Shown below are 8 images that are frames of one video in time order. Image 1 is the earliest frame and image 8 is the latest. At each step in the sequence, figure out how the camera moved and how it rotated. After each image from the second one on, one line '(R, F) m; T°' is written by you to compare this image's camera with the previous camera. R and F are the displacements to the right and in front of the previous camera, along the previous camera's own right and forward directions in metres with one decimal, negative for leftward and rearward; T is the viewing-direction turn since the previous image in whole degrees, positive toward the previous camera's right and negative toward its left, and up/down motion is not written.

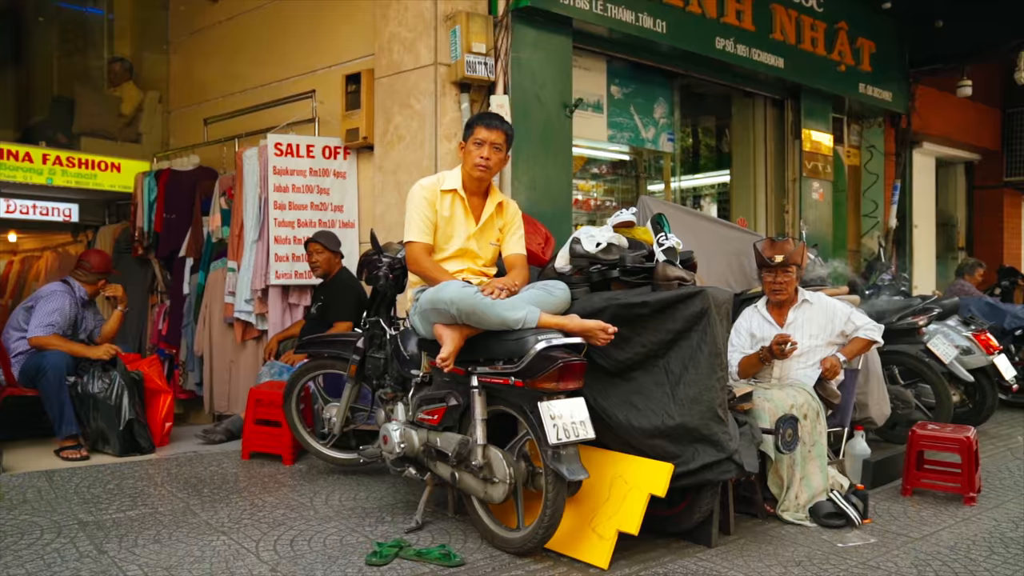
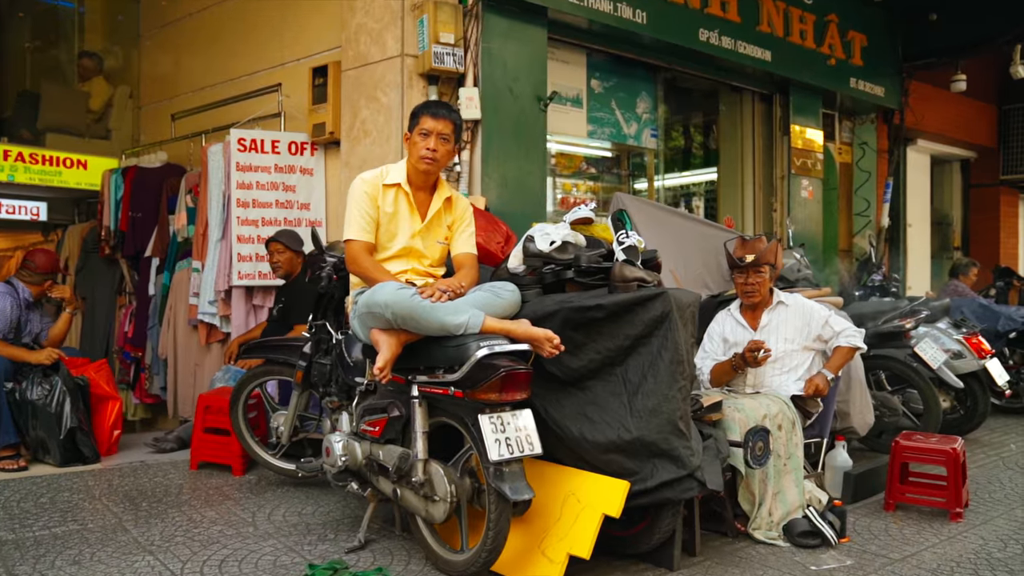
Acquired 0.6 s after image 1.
(+0.3, +0.3) m; 0°
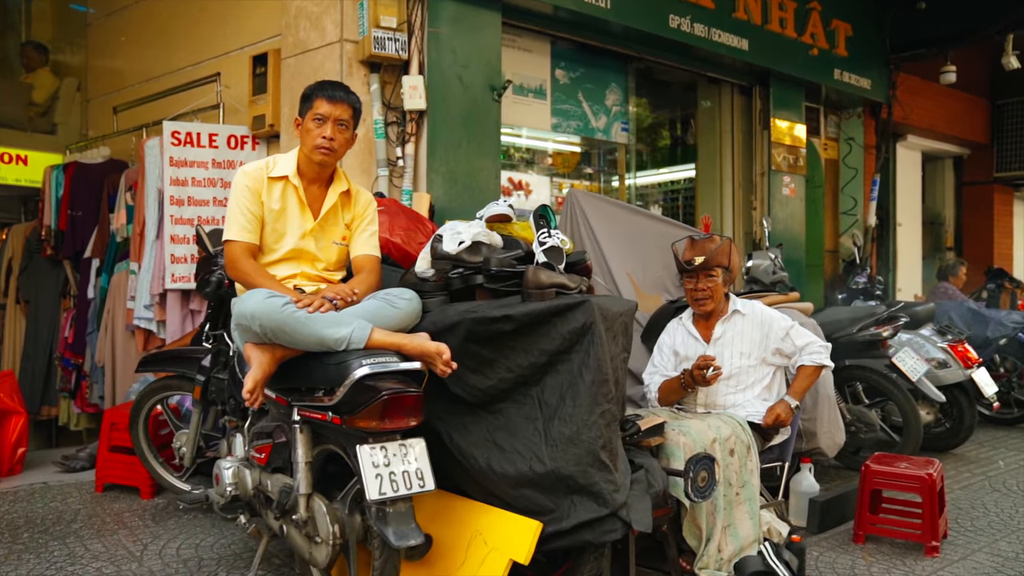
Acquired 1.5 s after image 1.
(+0.5, +0.4) m; 0°
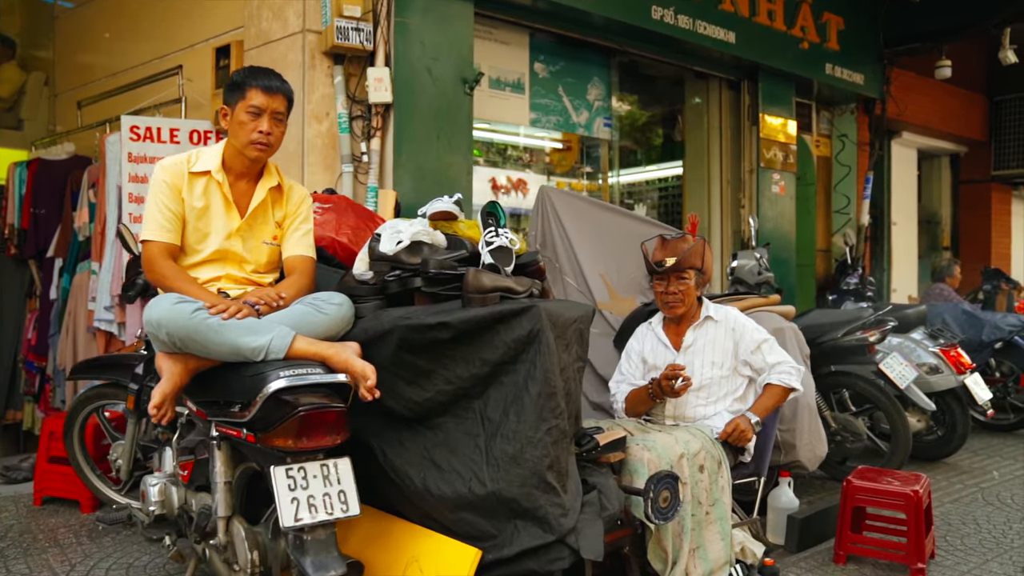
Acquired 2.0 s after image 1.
(+0.3, +0.2) m; 0°
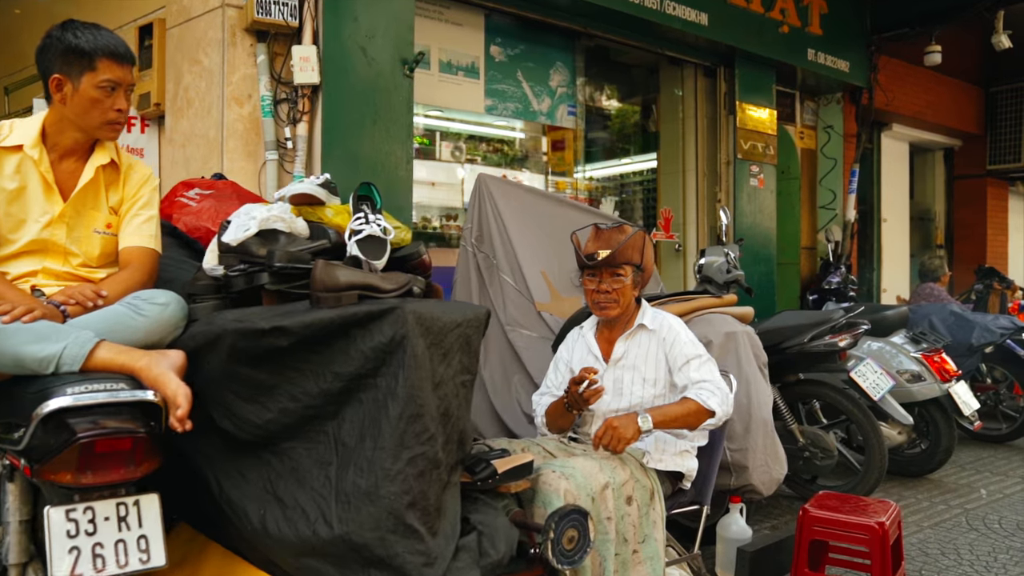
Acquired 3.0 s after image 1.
(+0.5, +0.4) m; 0°
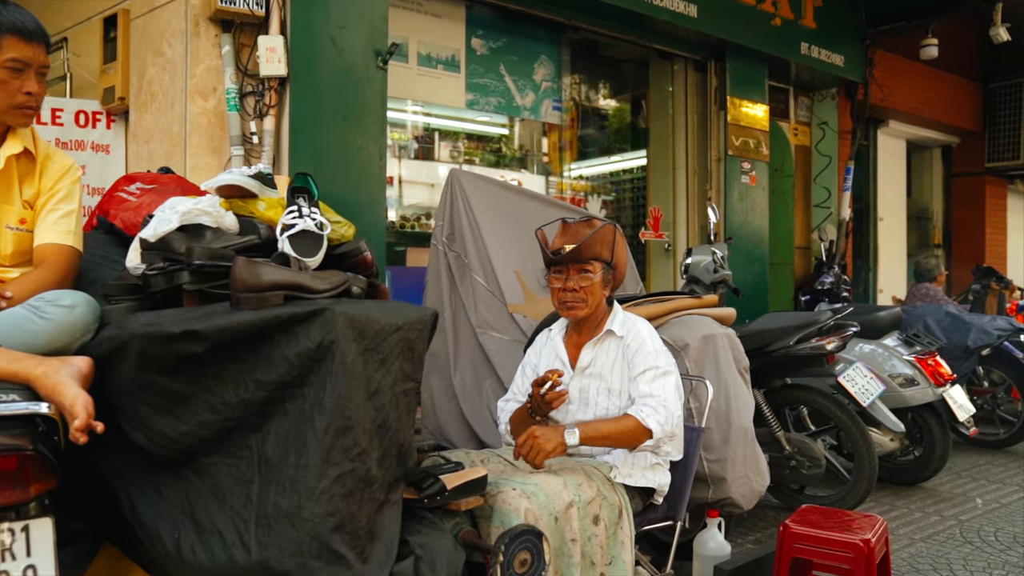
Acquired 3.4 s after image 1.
(+0.2, +0.2) m; 0°
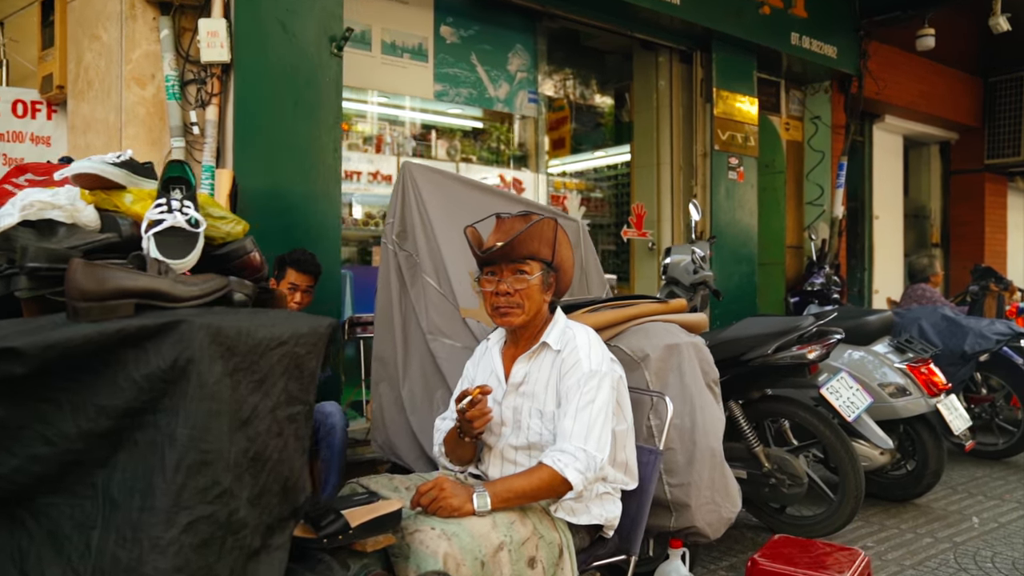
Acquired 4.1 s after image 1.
(+0.3, +0.3) m; 0°
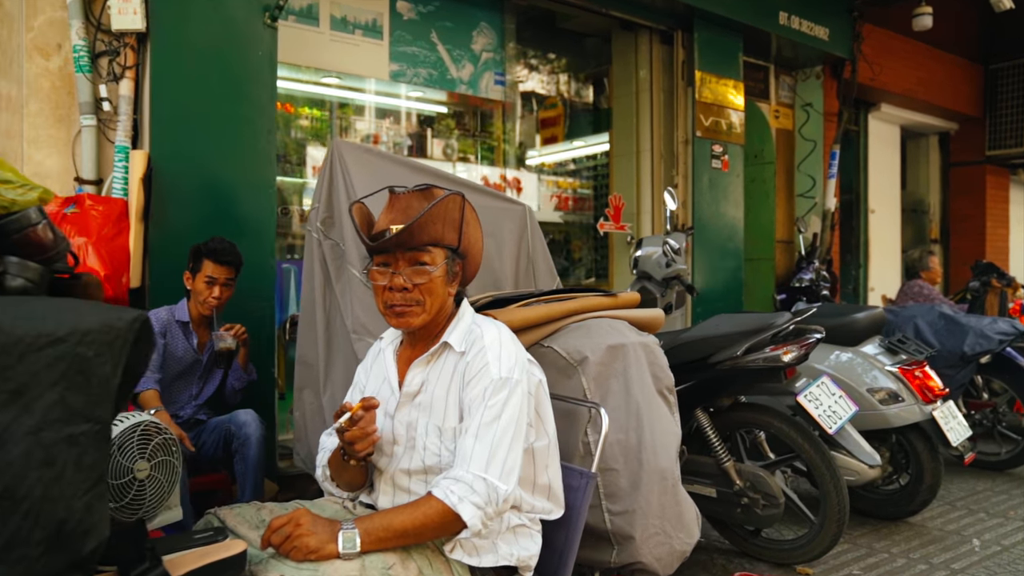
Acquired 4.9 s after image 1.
(+0.4, +0.4) m; 0°
